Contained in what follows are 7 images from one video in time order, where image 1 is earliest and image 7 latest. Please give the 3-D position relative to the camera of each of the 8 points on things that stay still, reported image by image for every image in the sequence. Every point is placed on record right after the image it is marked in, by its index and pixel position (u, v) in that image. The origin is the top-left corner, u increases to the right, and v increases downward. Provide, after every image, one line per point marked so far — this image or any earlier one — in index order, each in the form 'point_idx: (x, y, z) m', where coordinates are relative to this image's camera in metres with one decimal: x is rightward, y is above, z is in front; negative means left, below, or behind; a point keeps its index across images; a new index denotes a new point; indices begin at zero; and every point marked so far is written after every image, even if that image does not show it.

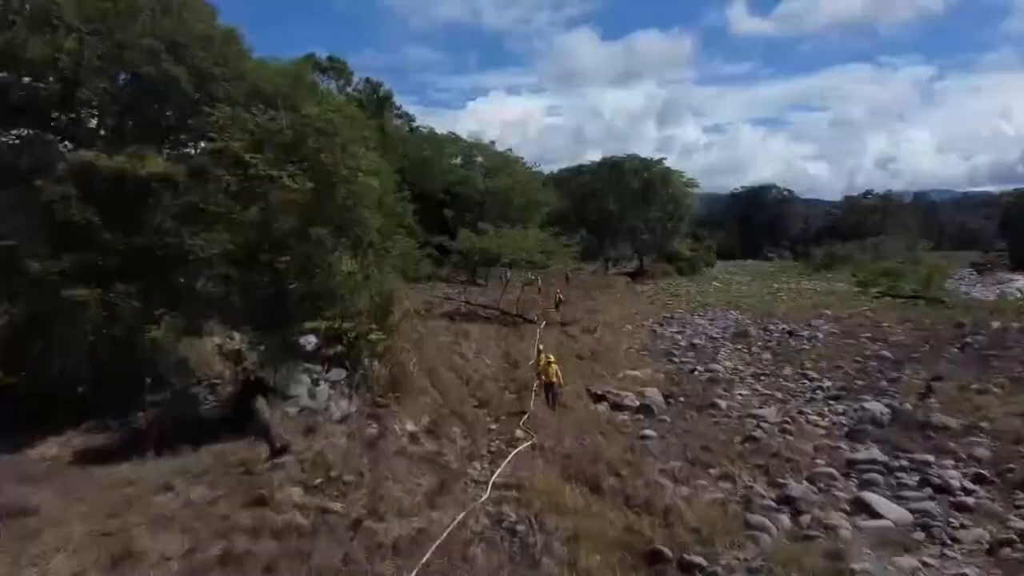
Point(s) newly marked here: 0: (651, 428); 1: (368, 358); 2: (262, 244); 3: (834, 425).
0: (+7.2, -7.3, +16.7) m
1: (-6.1, -3.0, +13.6) m
2: (-9.8, +1.7, +12.5) m
3: (+18.0, -7.6, +18.0) m
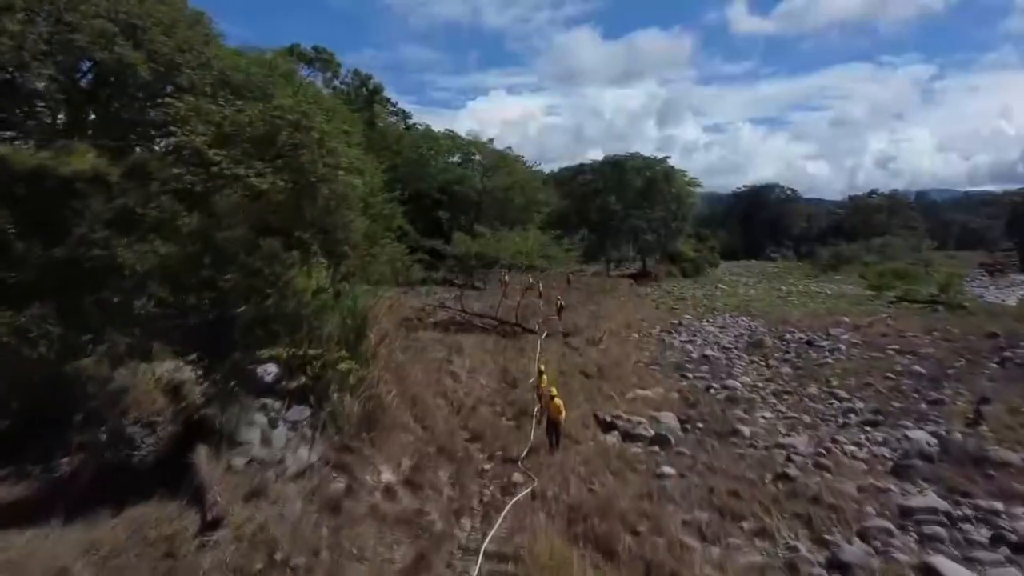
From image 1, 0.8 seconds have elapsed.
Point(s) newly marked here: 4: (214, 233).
0: (+7.1, -8.0, +14.6) m
1: (-6.2, -3.7, +11.4) m
2: (-9.9, +1.0, +10.4) m
3: (+17.8, -8.3, +15.8) m
4: (-9.7, +1.7, +10.4) m
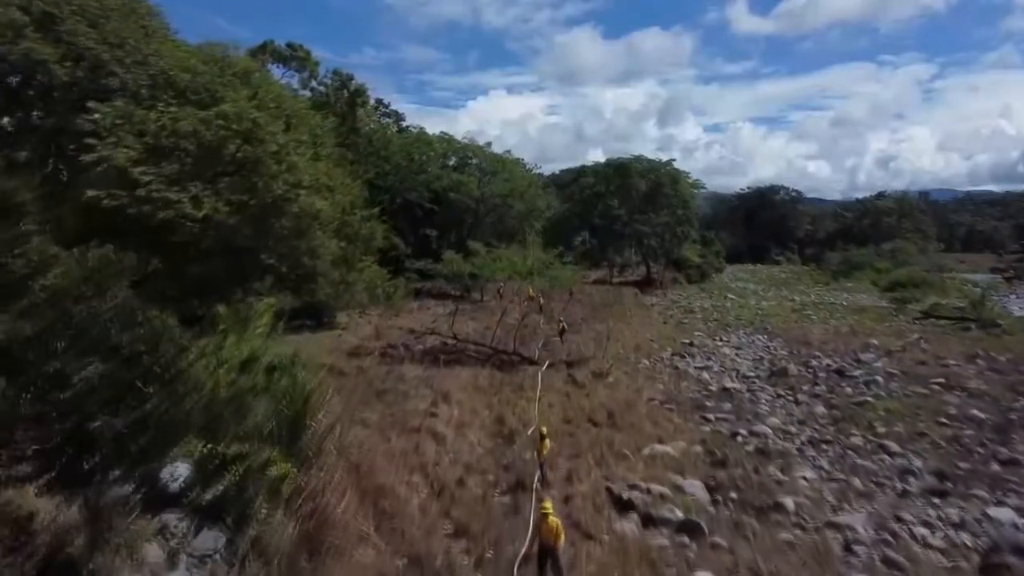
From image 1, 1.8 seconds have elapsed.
0: (+6.9, -10.0, +11.5) m
1: (-6.4, -5.7, +8.4) m
2: (-10.1, -1.0, +7.4) m
3: (+17.6, -10.3, +12.8) m
4: (-9.9, -0.3, +7.4) m
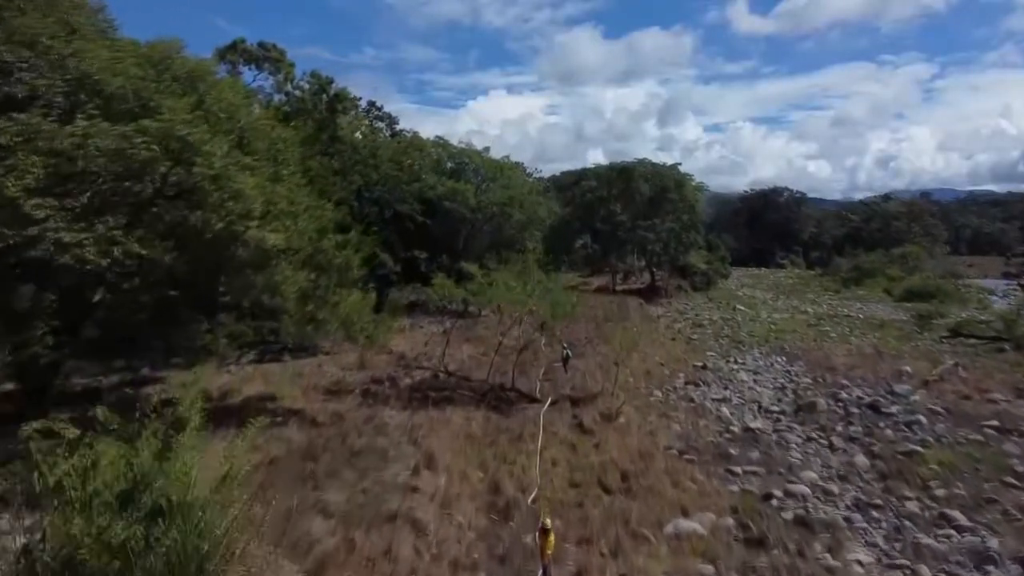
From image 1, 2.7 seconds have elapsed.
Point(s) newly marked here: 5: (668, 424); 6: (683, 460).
0: (+6.8, -12.0, +8.7) m
1: (-6.6, -7.8, +5.6) m
2: (-10.2, -3.0, +4.6) m
3: (+17.5, -12.4, +10.0) m
4: (-10.1, -2.3, +4.6) m
5: (+9.1, -9.3, +19.0) m
6: (+10.0, -10.0, +18.4) m
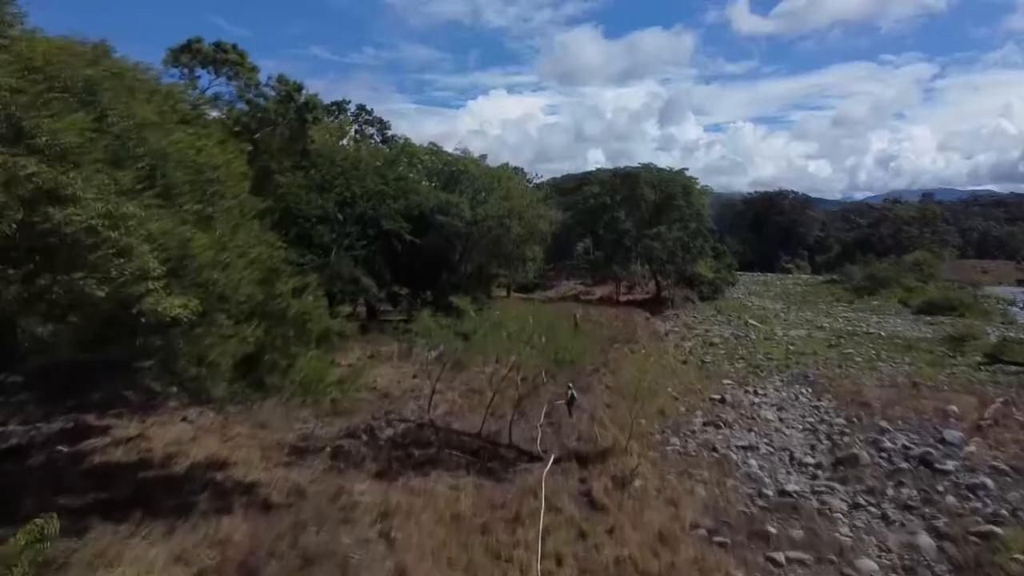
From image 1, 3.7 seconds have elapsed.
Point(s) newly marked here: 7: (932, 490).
0: (+7.5, -13.2, +7.6) m
1: (-5.8, -8.9, +4.4) m
2: (-9.5, -4.2, +3.4) m
3: (+18.3, -13.5, +8.8) m
4: (-9.3, -3.5, +3.4) m
5: (+9.8, -10.5, +17.8) m
6: (+10.8, -11.1, +17.2) m
7: (+23.6, -10.9, +19.4) m
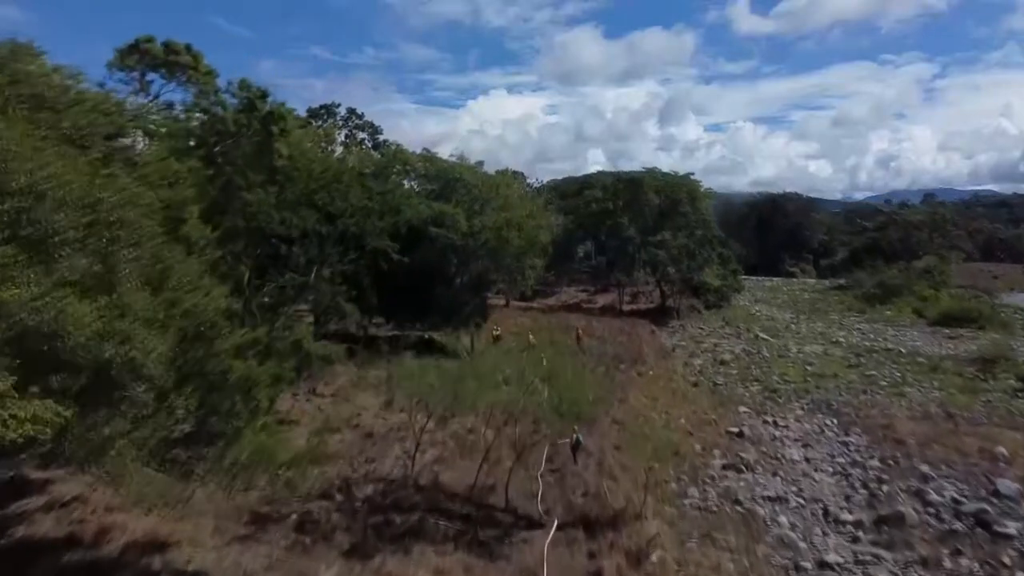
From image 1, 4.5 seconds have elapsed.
0: (+7.1, -10.1, +6.1) m
1: (-6.2, -5.9, +3.0) m
2: (-9.9, -1.1, +1.9) m
3: (+17.9, -10.5, +7.3) m
4: (-9.7, -0.4, +1.9) m
5: (+9.4, -7.4, +16.3) m
6: (+10.4, -8.1, +15.7) m
7: (+23.2, -7.9, +17.9) m
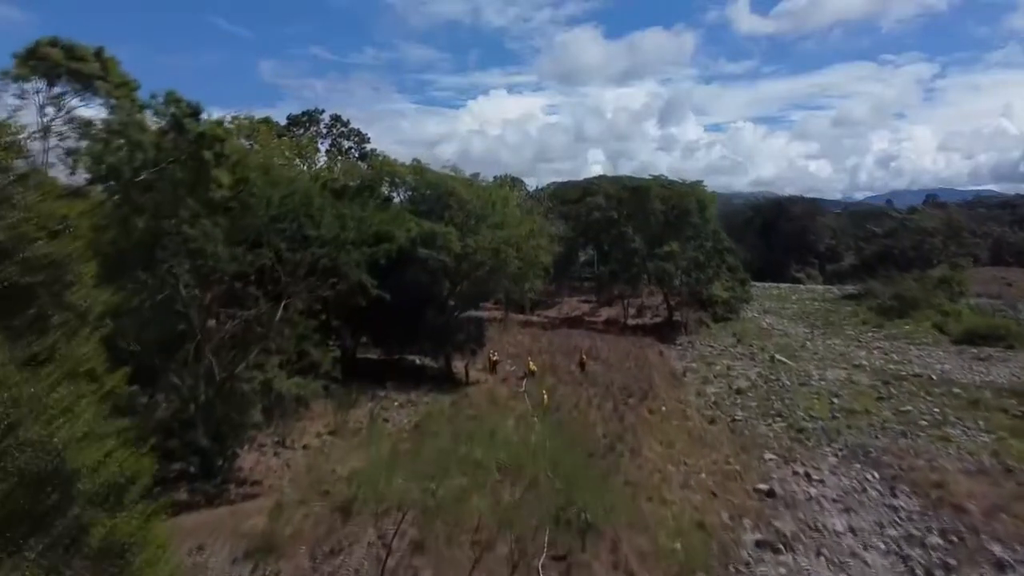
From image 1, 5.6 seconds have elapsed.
0: (+8.3, -9.2, +2.5) m
1: (-5.0, -4.9, -0.7) m
2: (-8.7, -0.1, -1.7) m
3: (+19.0, -9.5, +3.7) m
4: (-8.6, +0.6, -1.7) m
5: (+10.6, -6.4, +12.7) m
6: (+11.5, -7.1, +12.1) m
7: (+24.4, -6.9, +14.3) m
